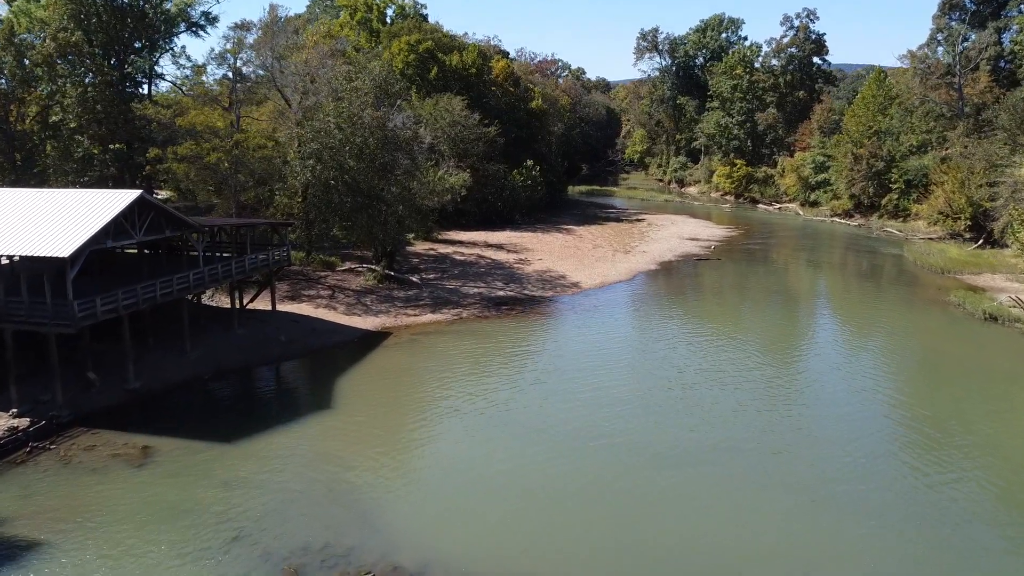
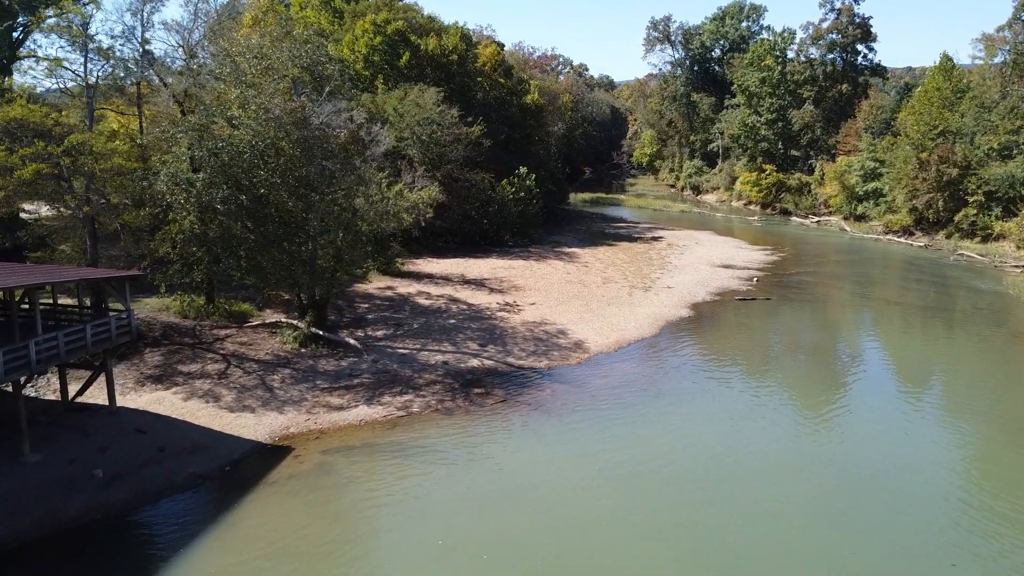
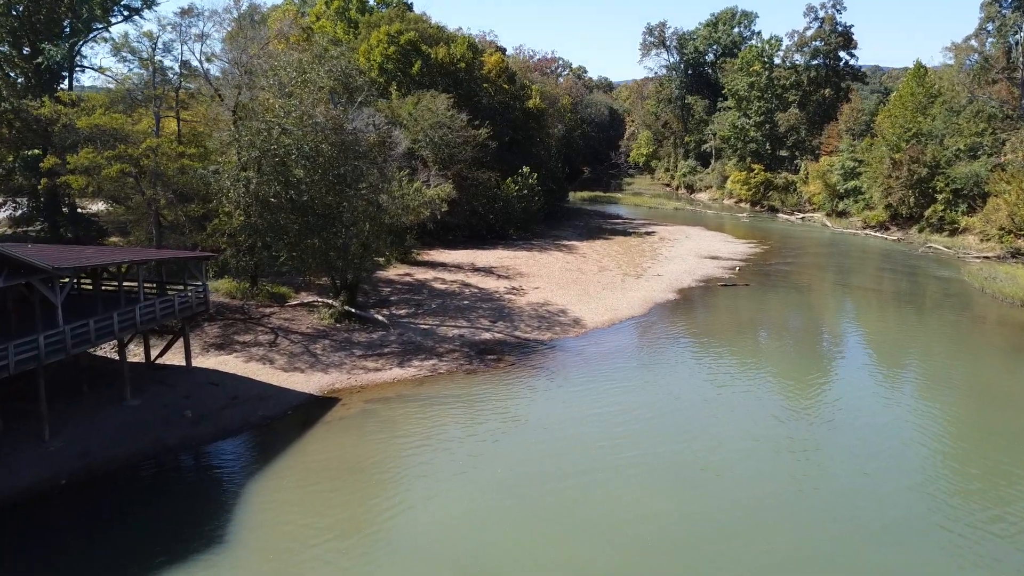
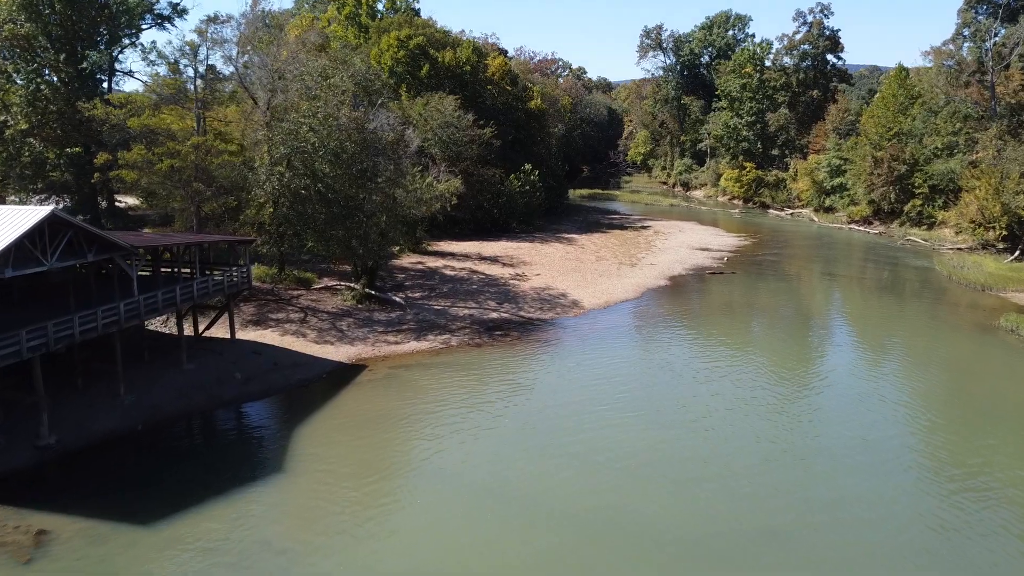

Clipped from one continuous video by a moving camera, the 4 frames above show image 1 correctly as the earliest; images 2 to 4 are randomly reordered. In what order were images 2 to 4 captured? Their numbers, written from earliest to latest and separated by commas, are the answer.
4, 3, 2
